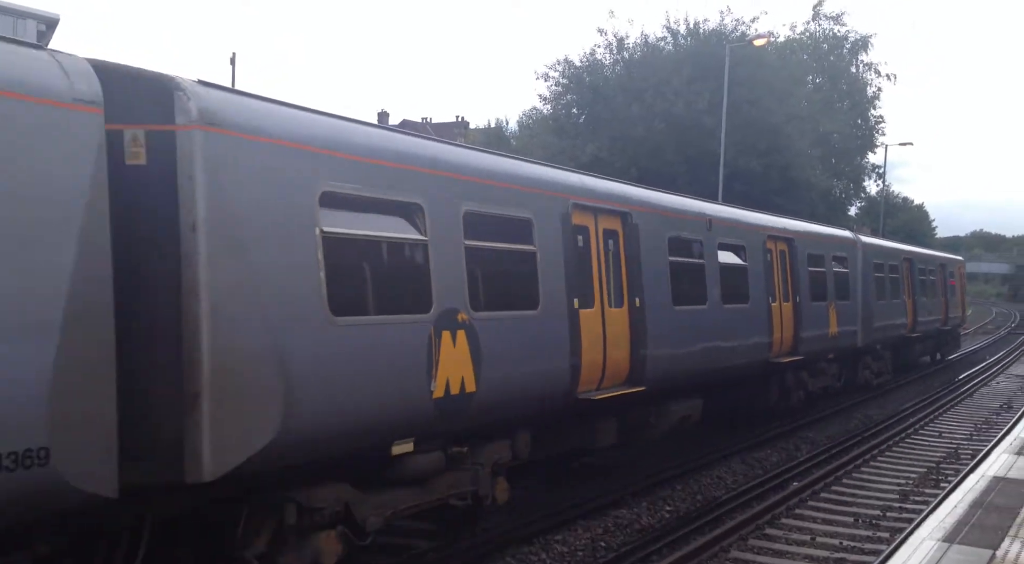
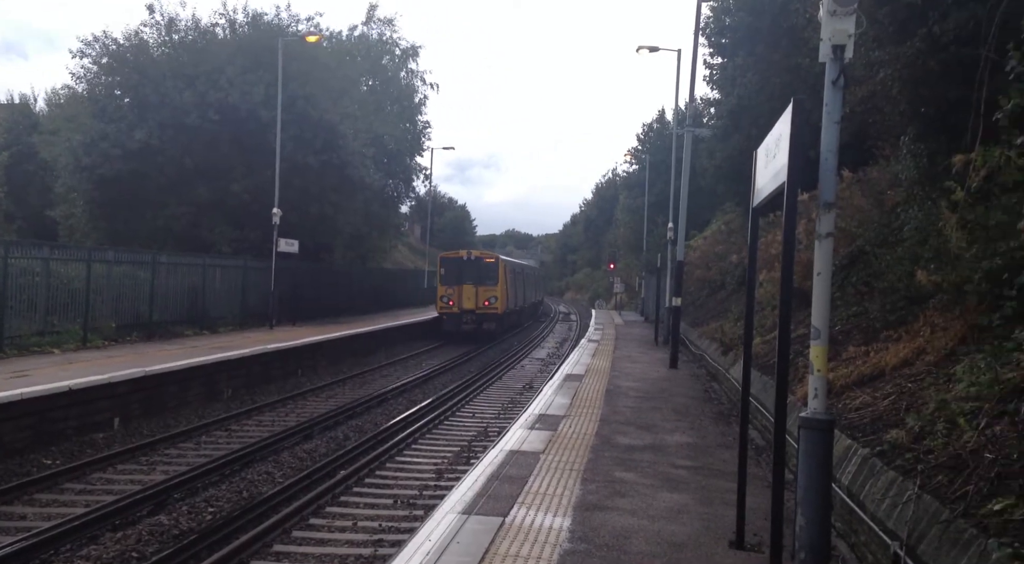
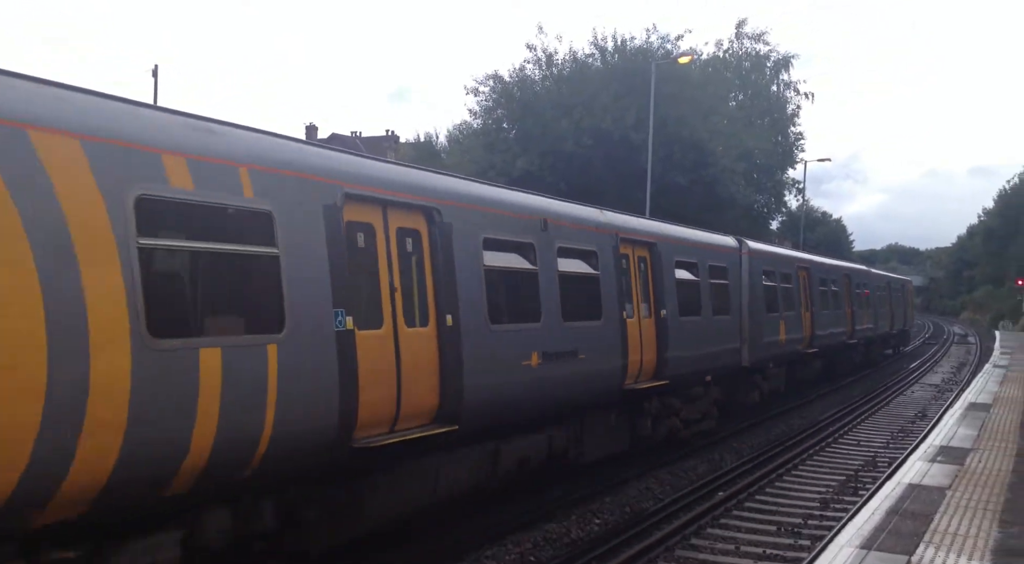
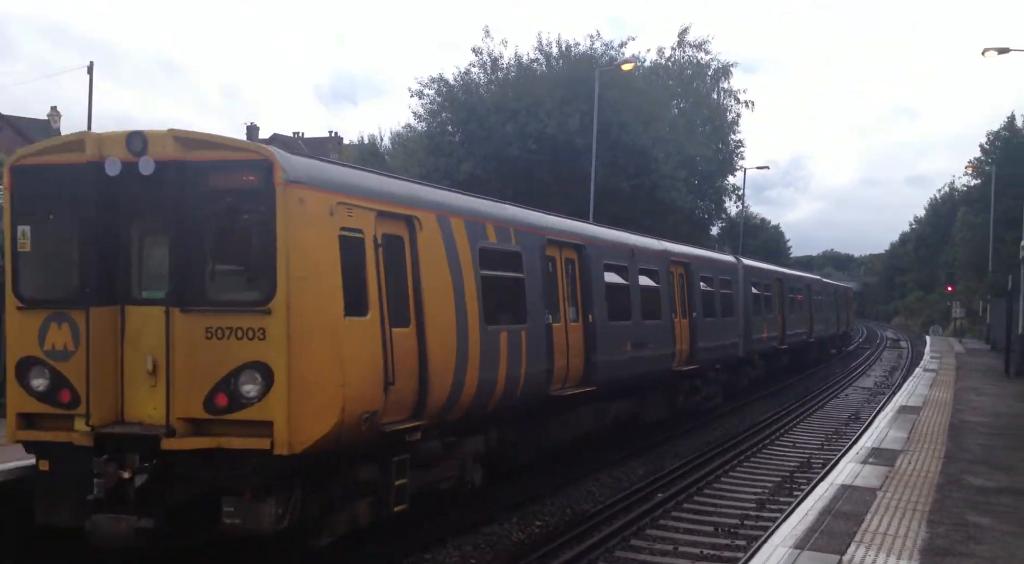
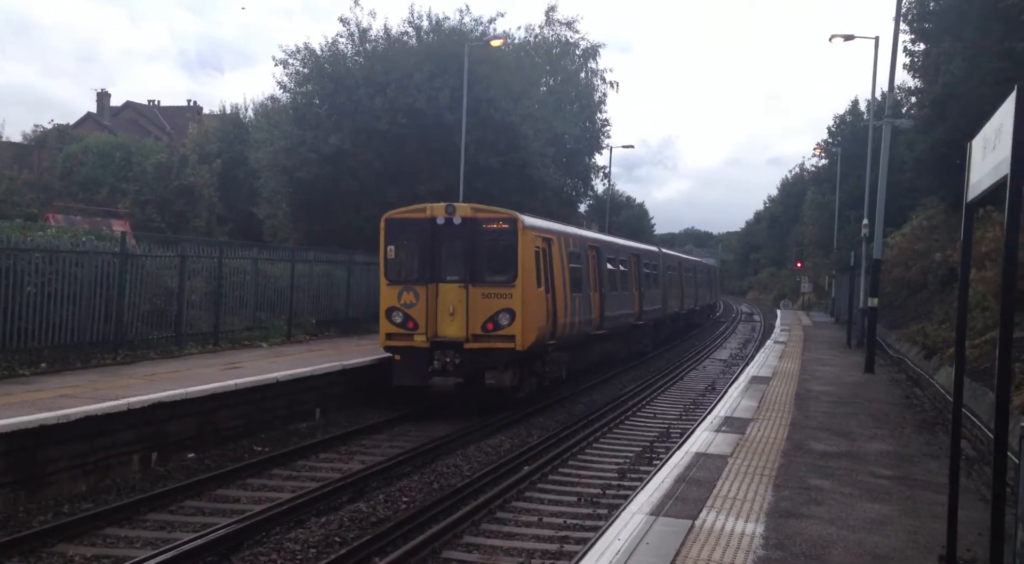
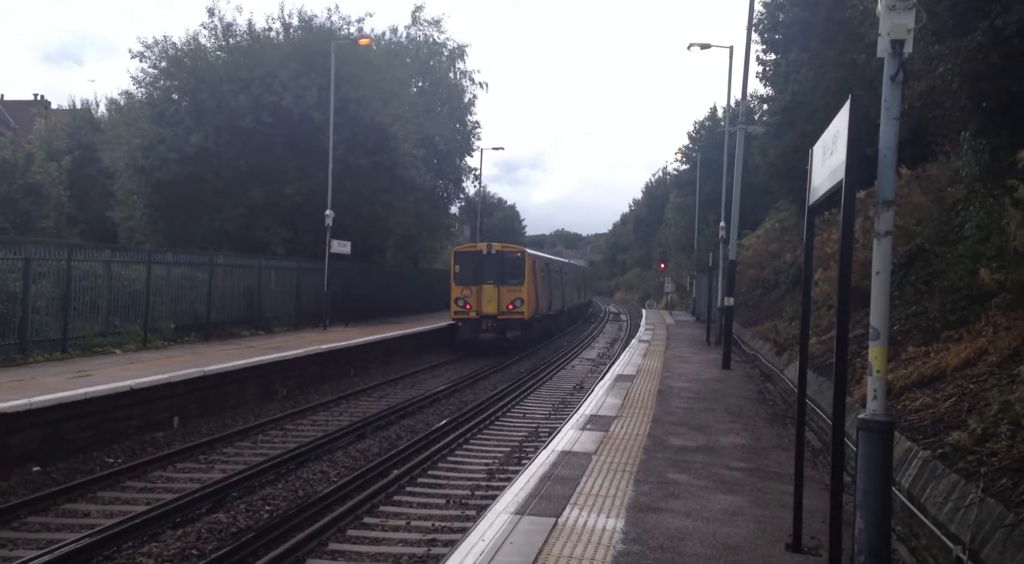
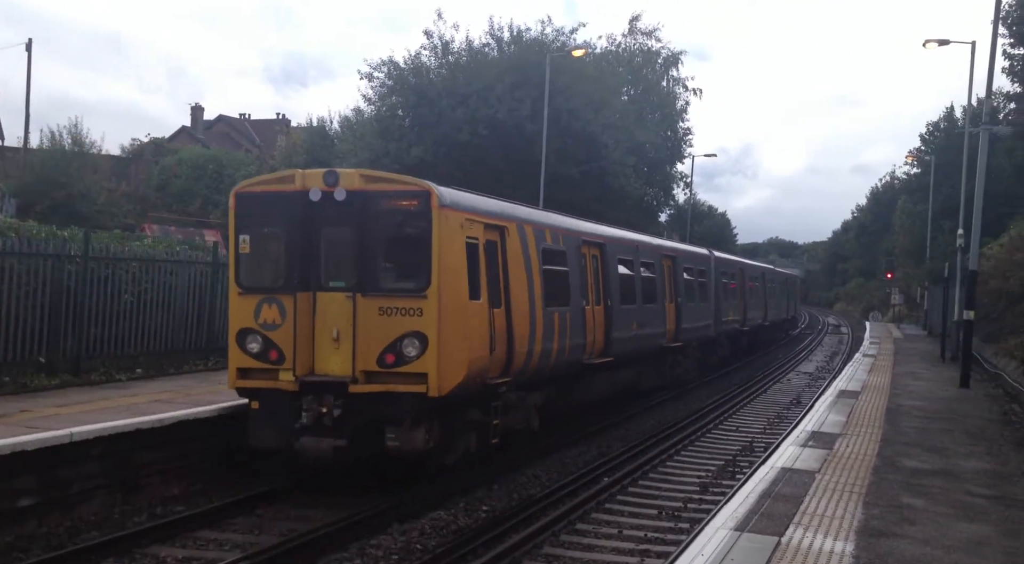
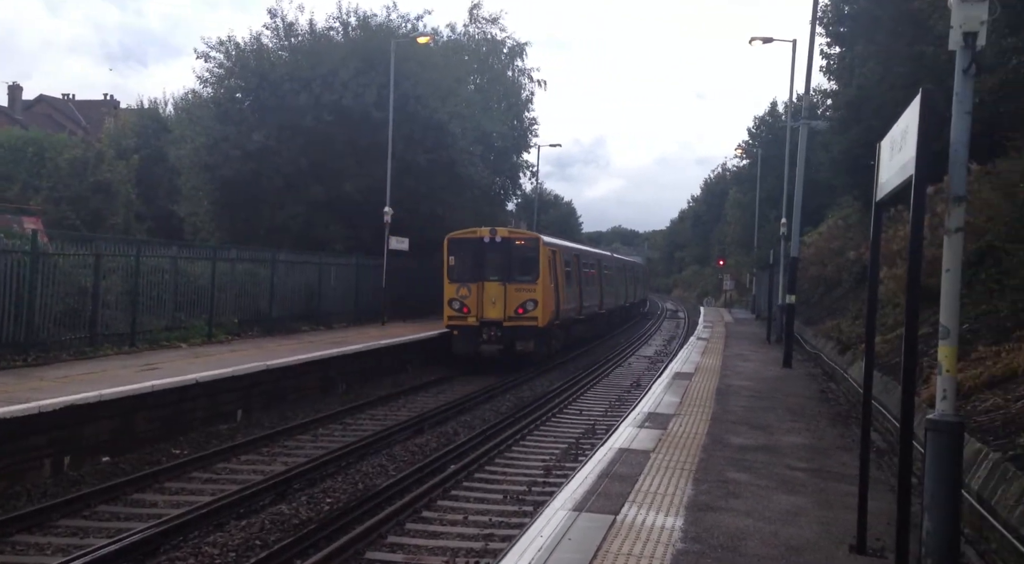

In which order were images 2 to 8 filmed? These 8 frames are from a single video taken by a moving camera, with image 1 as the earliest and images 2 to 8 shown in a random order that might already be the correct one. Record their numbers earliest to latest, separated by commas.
3, 4, 7, 5, 8, 6, 2
